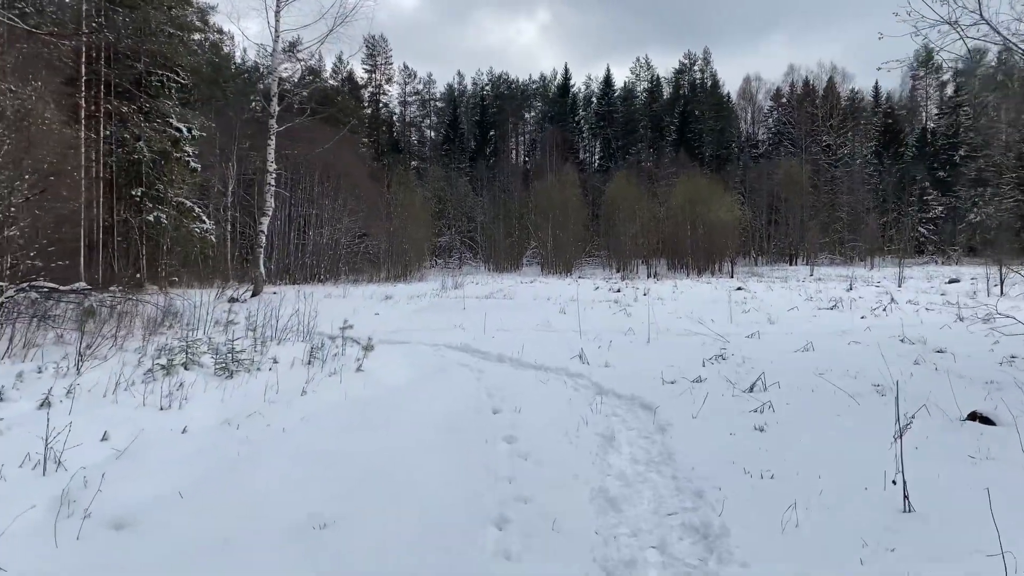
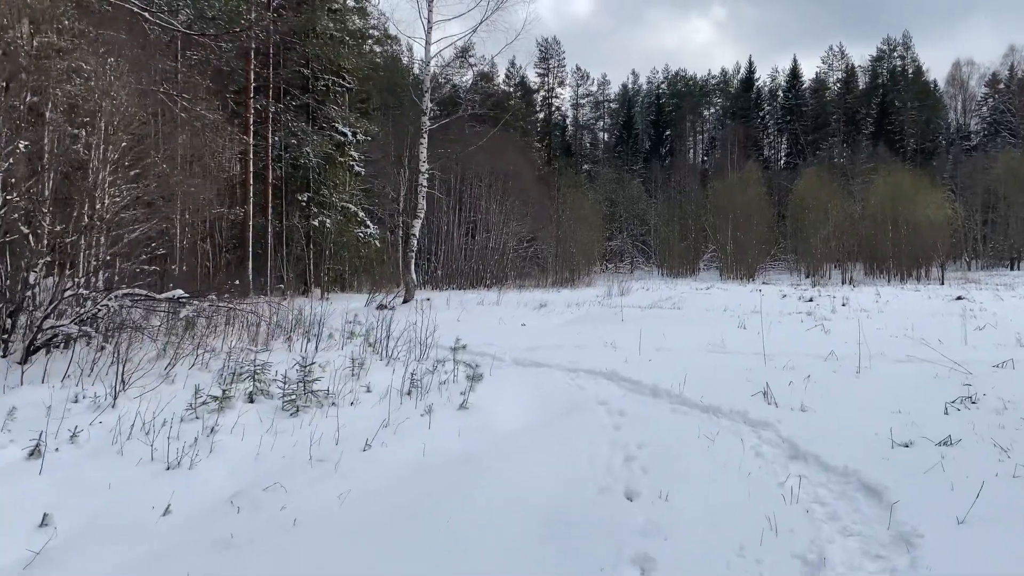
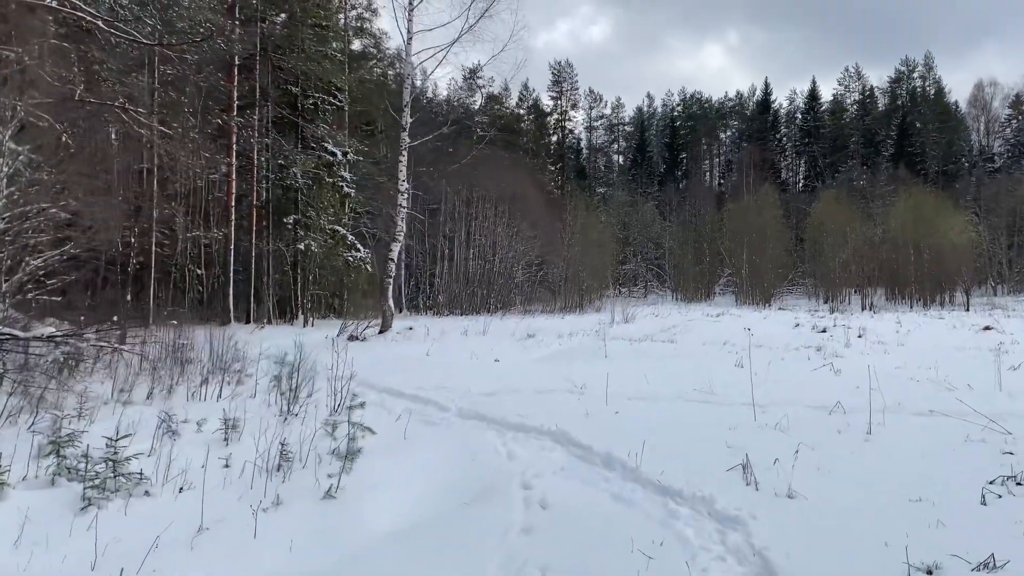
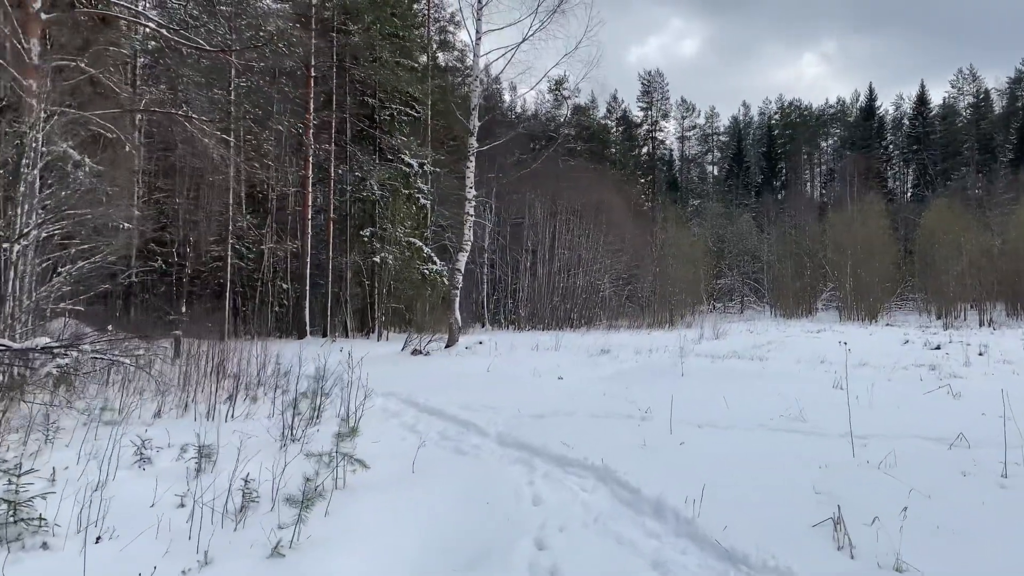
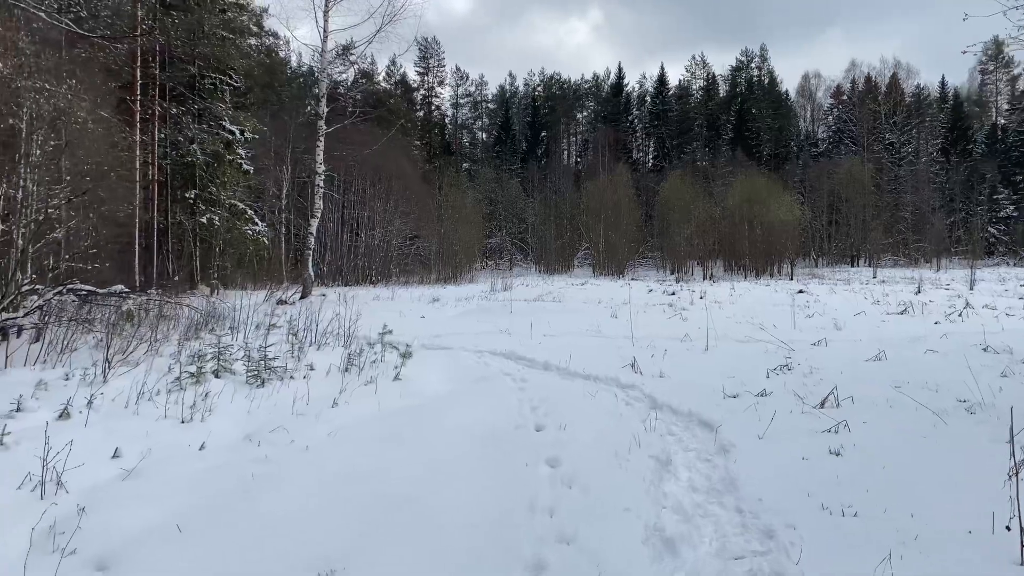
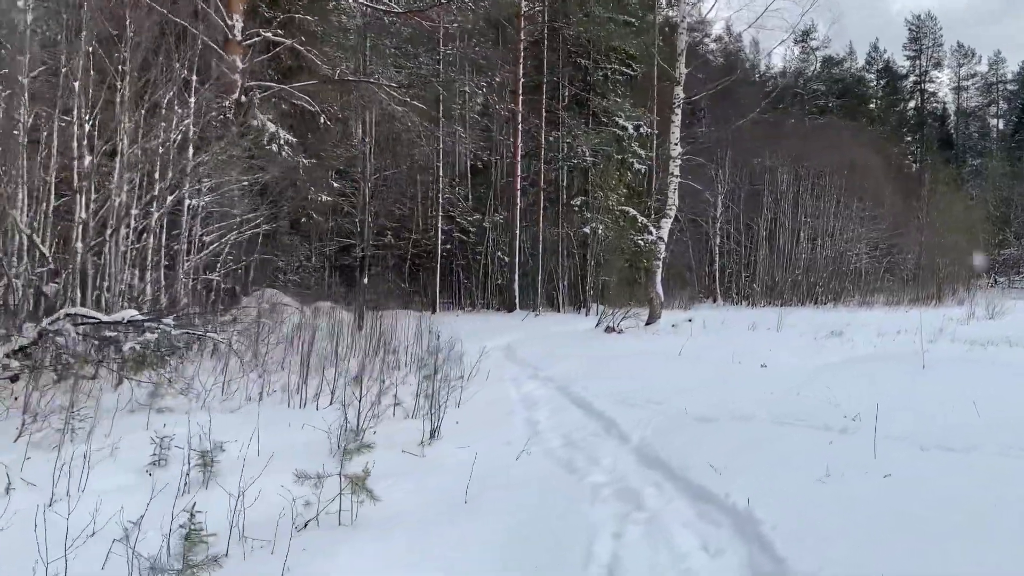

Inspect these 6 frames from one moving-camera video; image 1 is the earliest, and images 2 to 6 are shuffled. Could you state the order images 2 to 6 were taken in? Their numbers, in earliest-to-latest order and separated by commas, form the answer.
5, 2, 3, 4, 6
